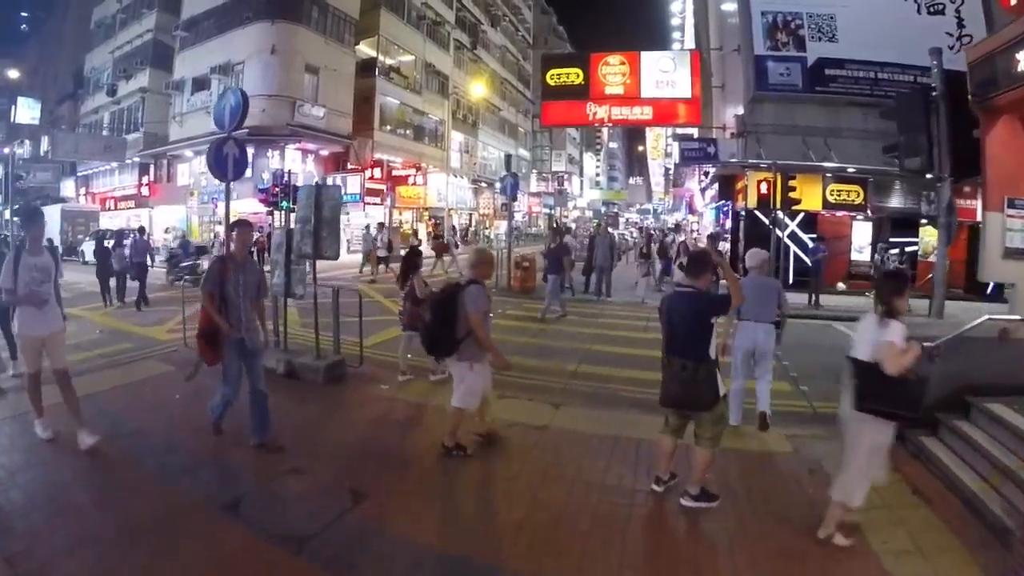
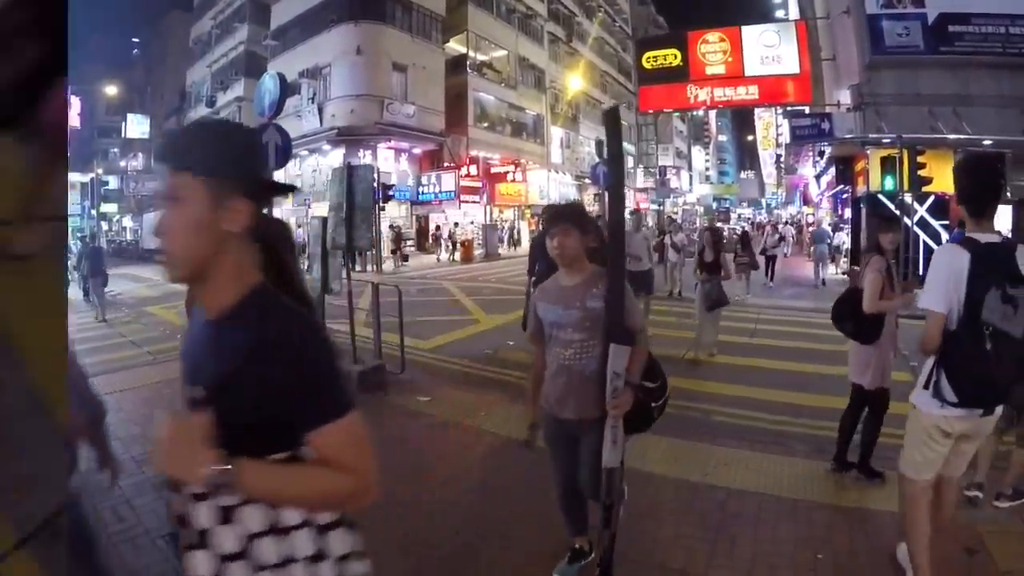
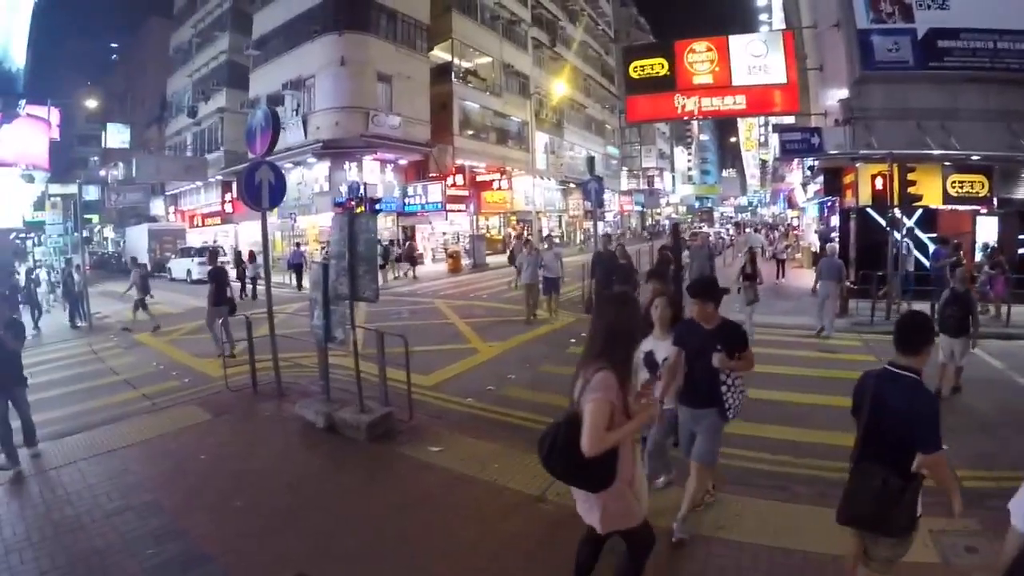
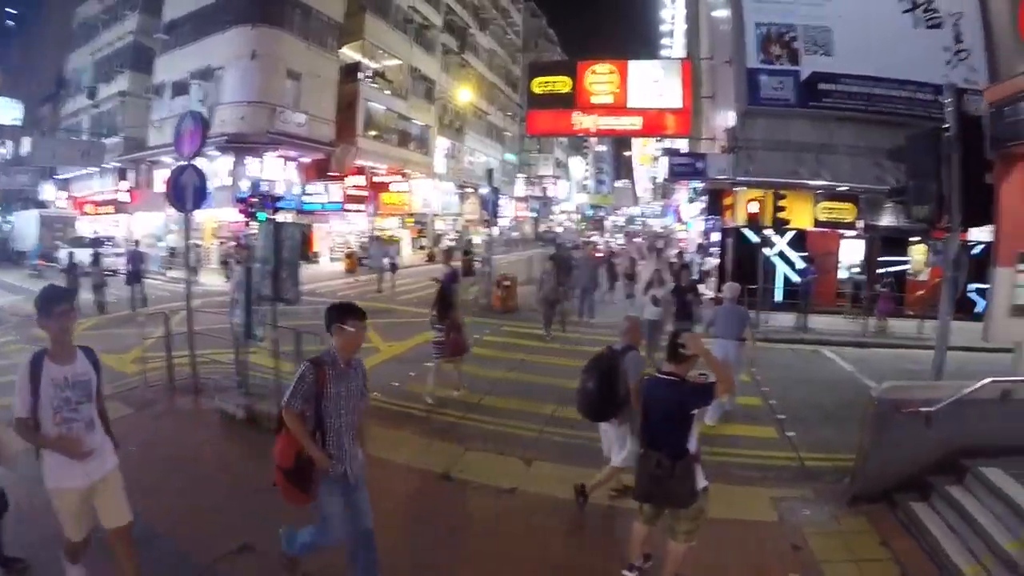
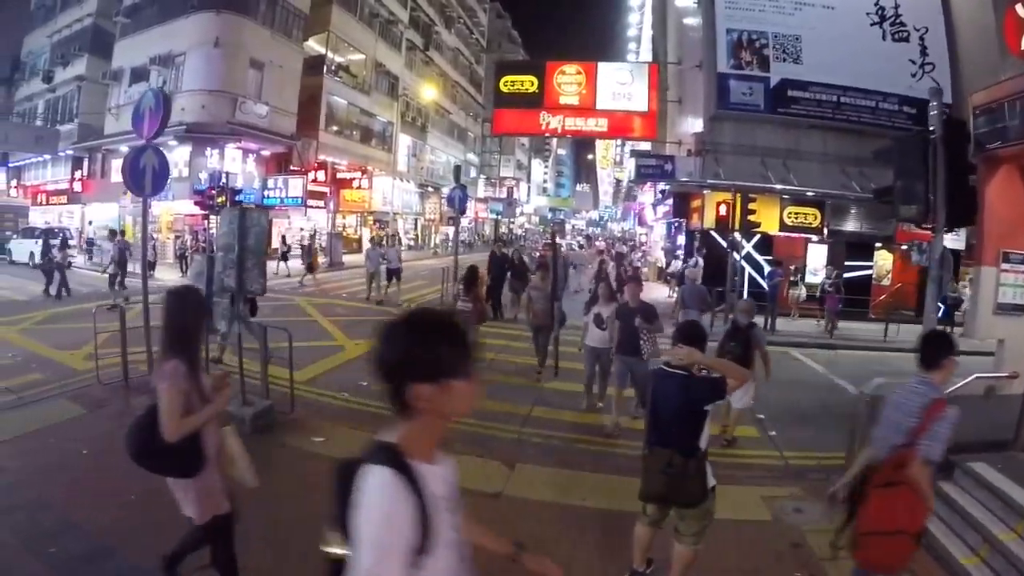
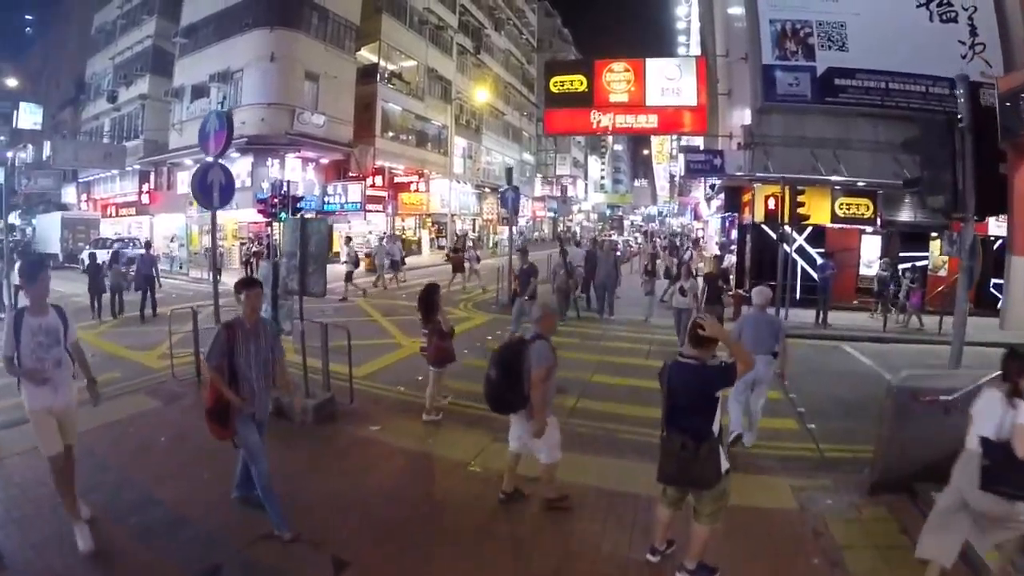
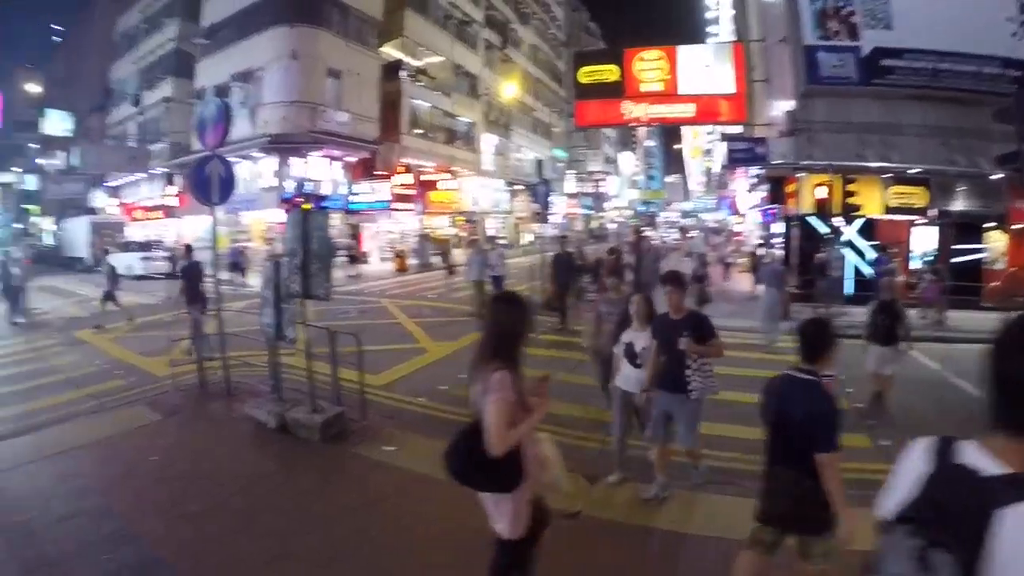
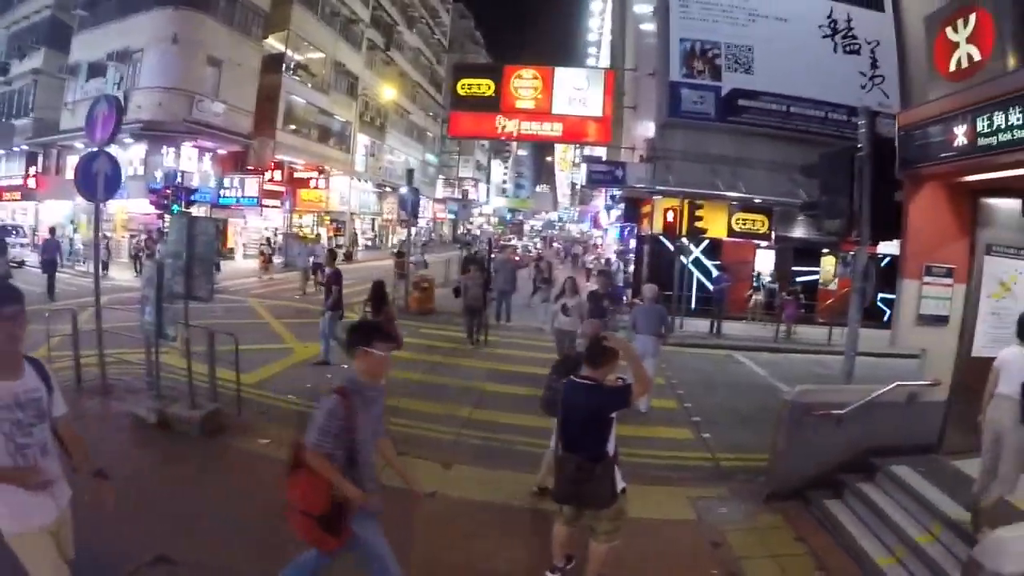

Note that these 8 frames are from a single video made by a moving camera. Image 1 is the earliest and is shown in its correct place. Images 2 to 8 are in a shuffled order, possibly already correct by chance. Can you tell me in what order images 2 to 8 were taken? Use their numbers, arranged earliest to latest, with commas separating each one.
6, 4, 8, 5, 7, 3, 2
